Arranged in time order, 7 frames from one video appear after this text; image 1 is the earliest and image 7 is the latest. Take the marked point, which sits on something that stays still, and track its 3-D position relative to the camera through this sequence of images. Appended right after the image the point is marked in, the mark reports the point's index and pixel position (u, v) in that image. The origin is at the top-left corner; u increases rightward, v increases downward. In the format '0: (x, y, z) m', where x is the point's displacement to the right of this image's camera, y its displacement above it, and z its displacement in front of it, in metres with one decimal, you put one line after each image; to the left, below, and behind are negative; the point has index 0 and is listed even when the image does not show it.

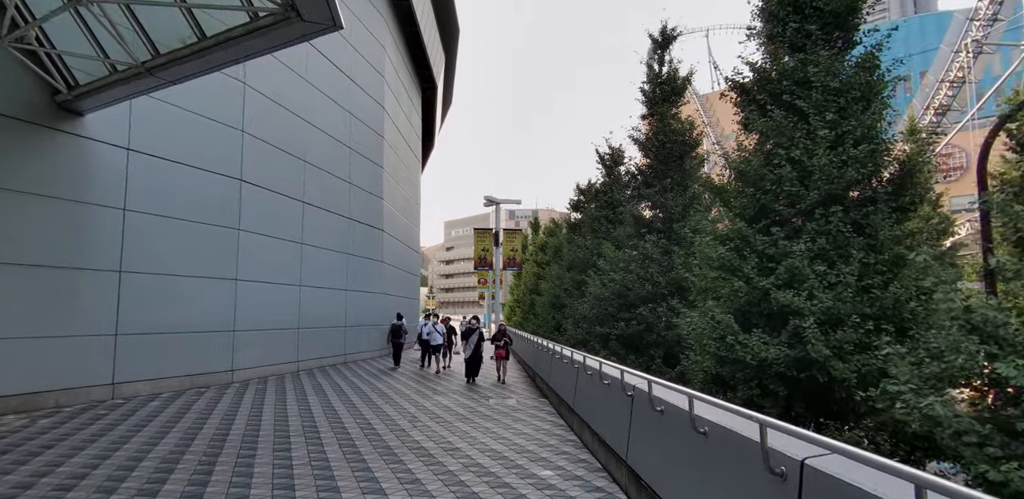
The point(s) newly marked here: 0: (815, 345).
0: (+3.1, -1.0, +5.7) m
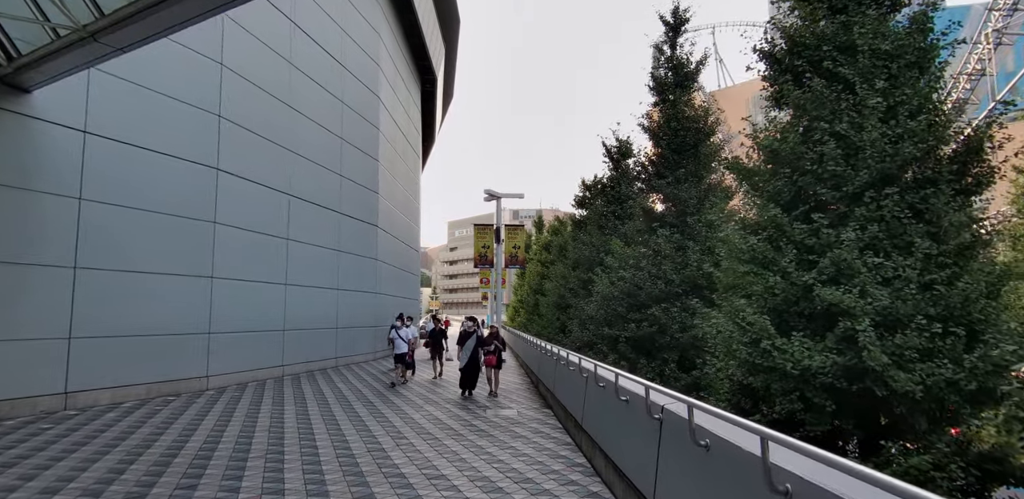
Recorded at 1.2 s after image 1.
0: (+3.1, -0.9, +4.8) m
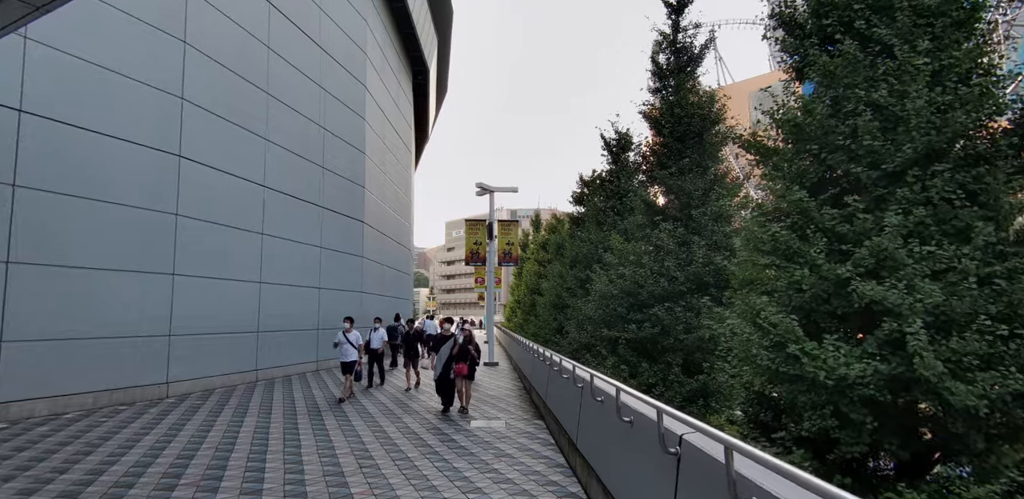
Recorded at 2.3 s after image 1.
0: (+3.0, -0.8, +4.0) m
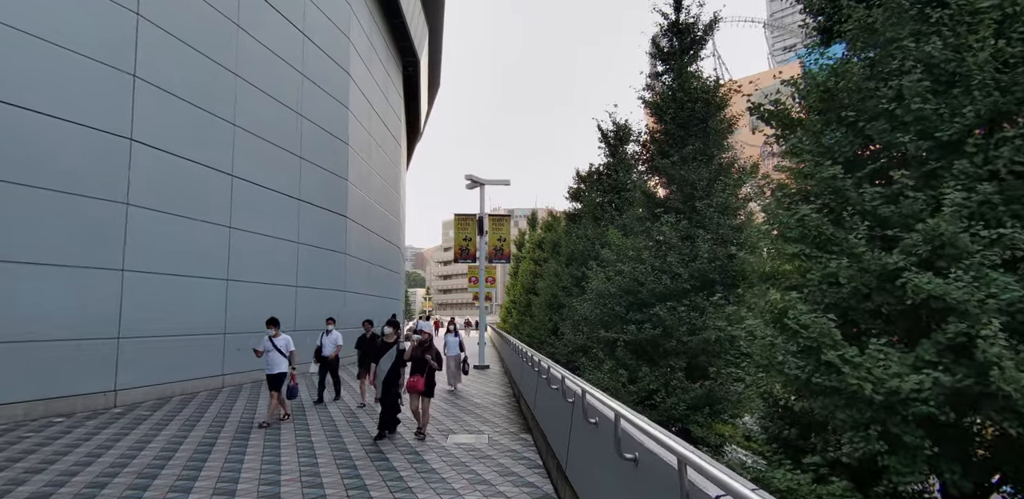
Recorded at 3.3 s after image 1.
0: (+2.8, -0.7, +3.2) m
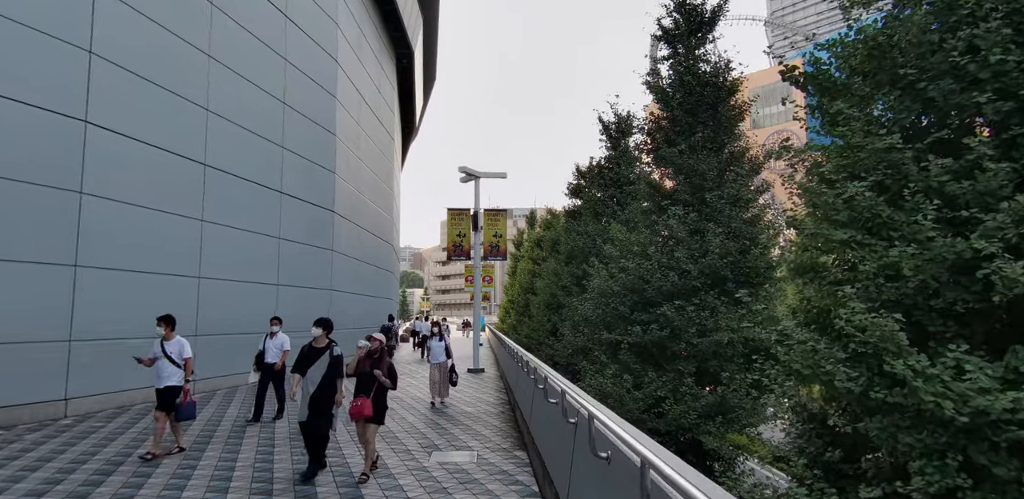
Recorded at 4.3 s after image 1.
0: (+2.7, -0.6, +2.4) m
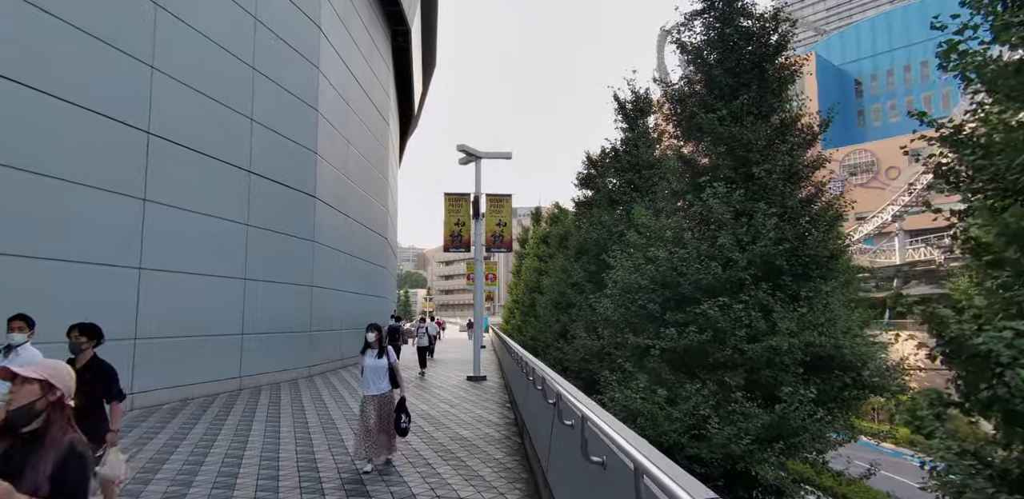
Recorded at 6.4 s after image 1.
0: (+2.8, -0.4, +0.8) m
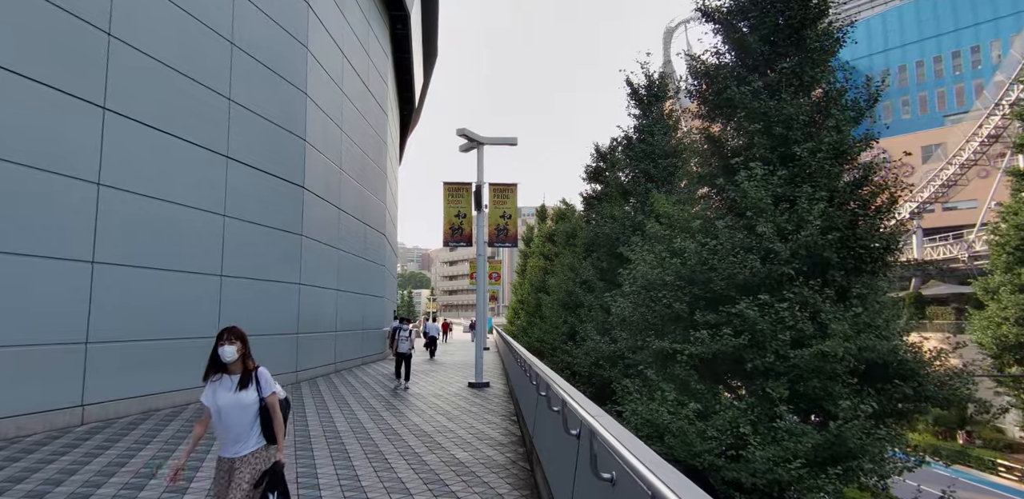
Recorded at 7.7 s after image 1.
0: (+2.8, -0.2, -0.2) m
